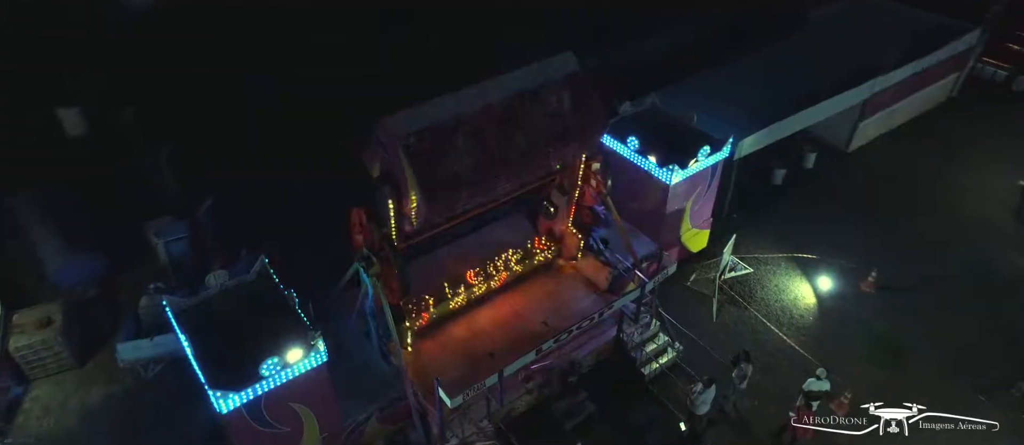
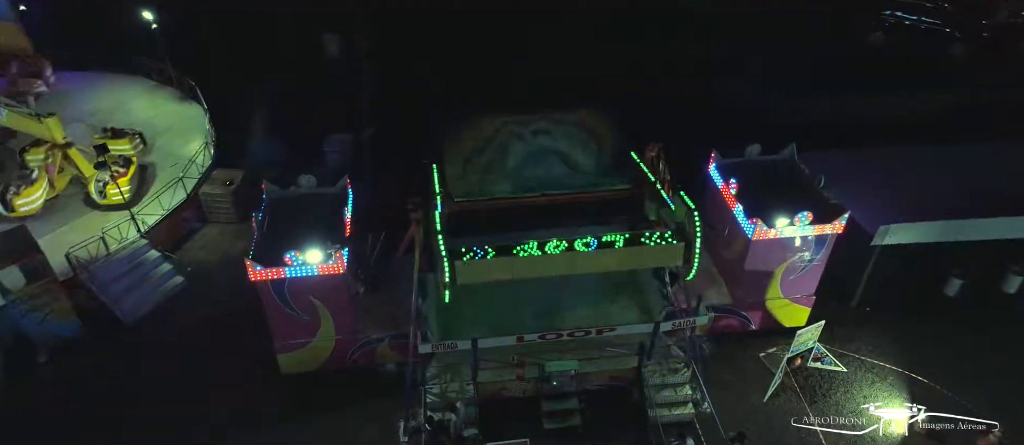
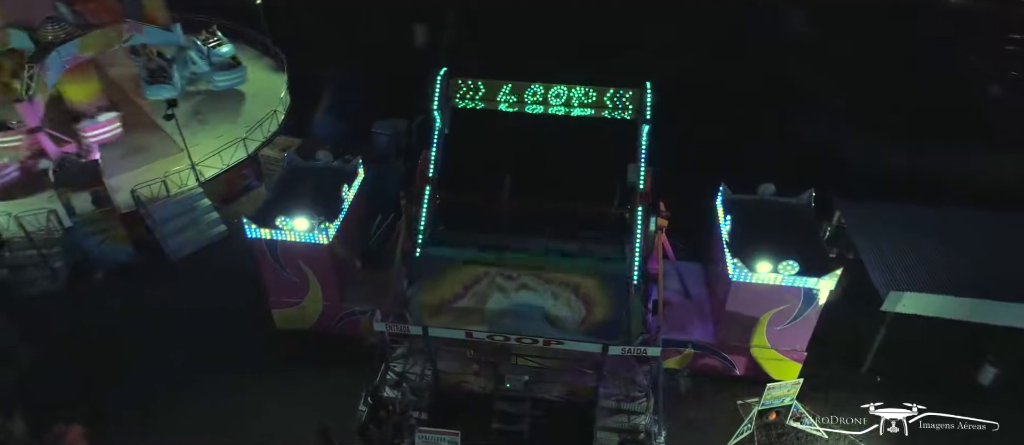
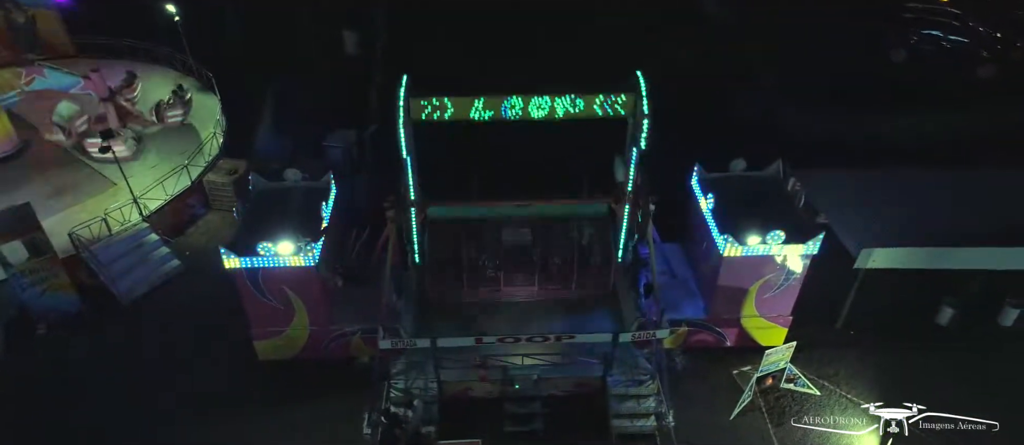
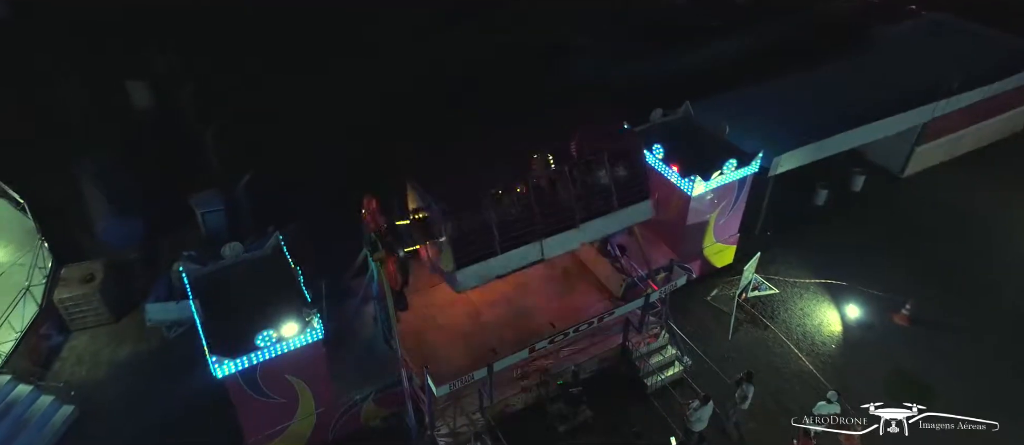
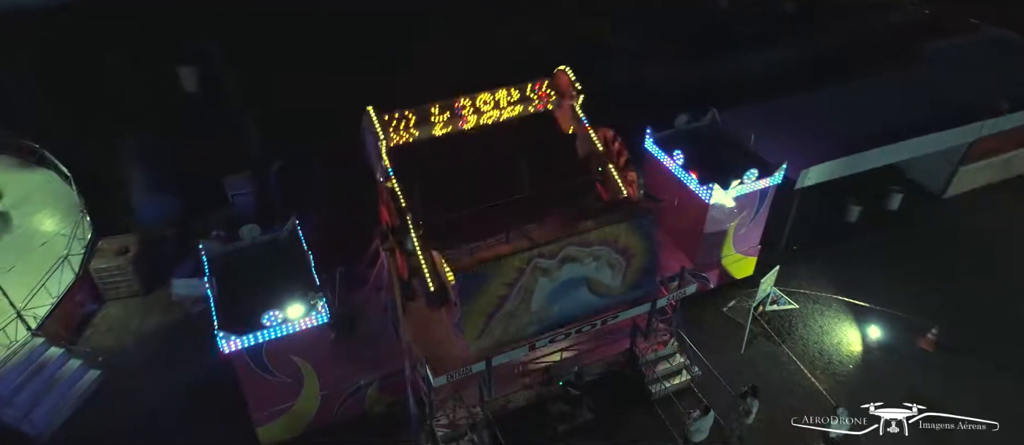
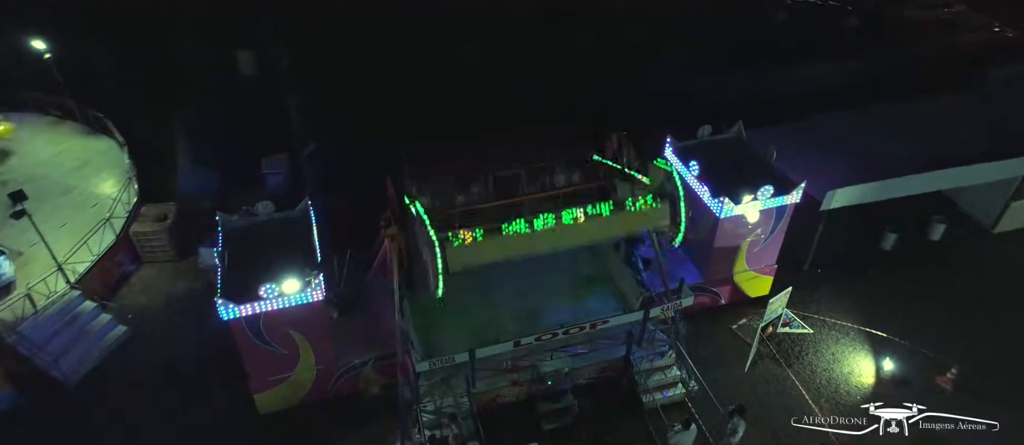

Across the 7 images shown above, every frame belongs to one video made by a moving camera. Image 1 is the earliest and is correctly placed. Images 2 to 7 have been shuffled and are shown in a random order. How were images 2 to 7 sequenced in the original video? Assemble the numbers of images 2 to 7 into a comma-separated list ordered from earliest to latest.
5, 6, 7, 2, 4, 3
